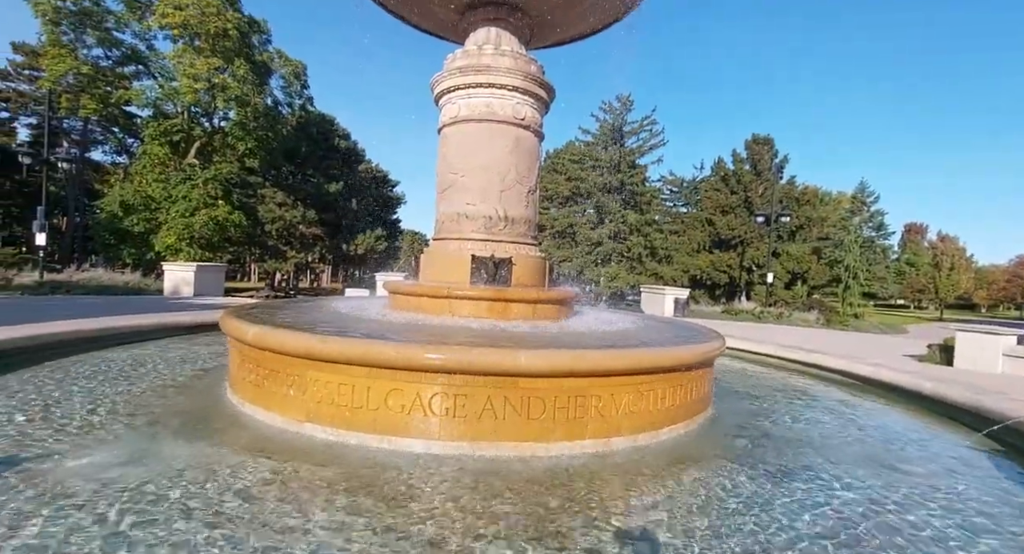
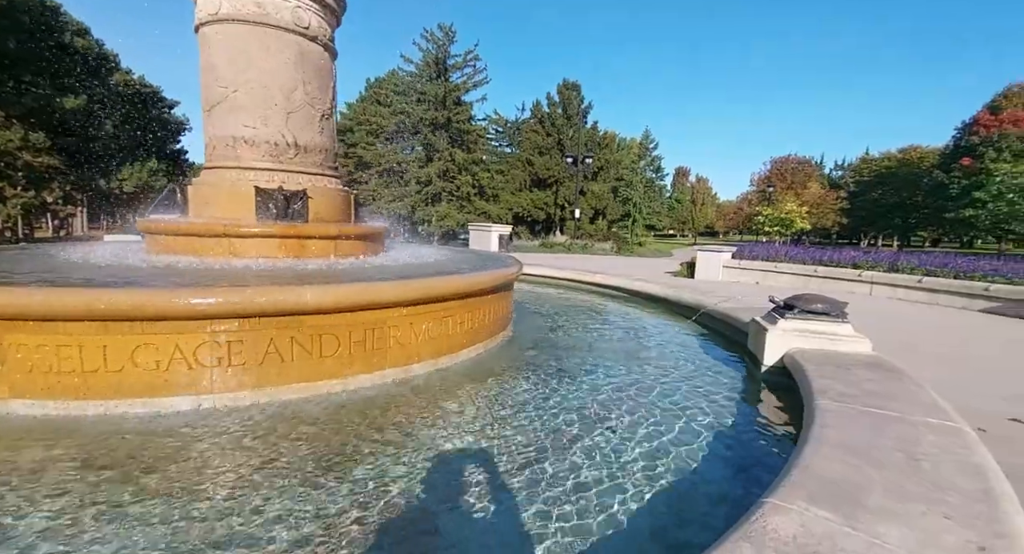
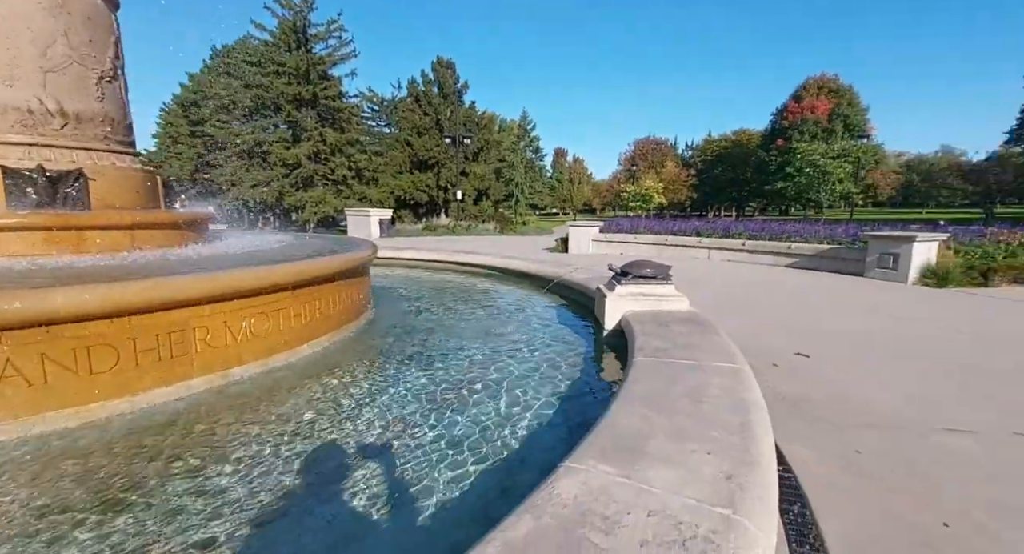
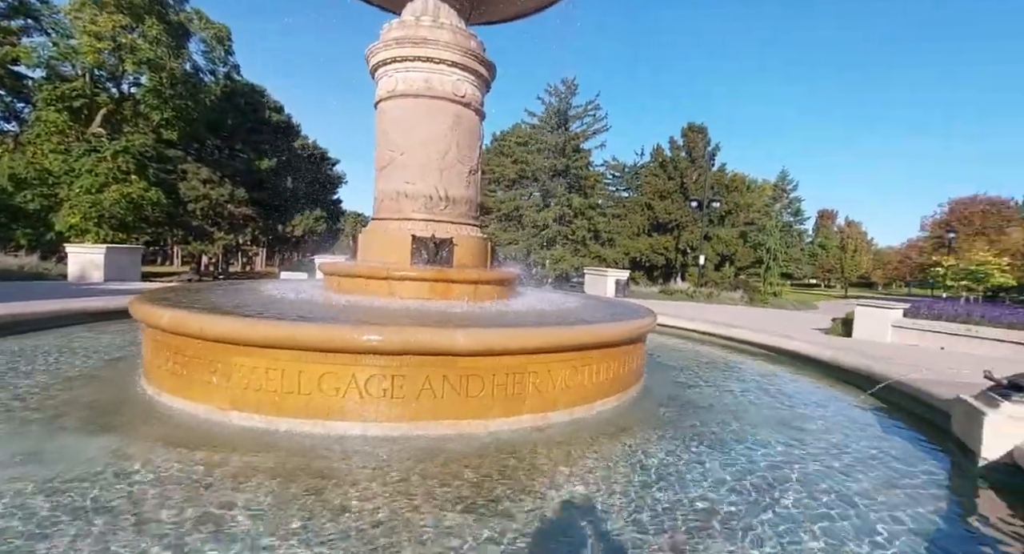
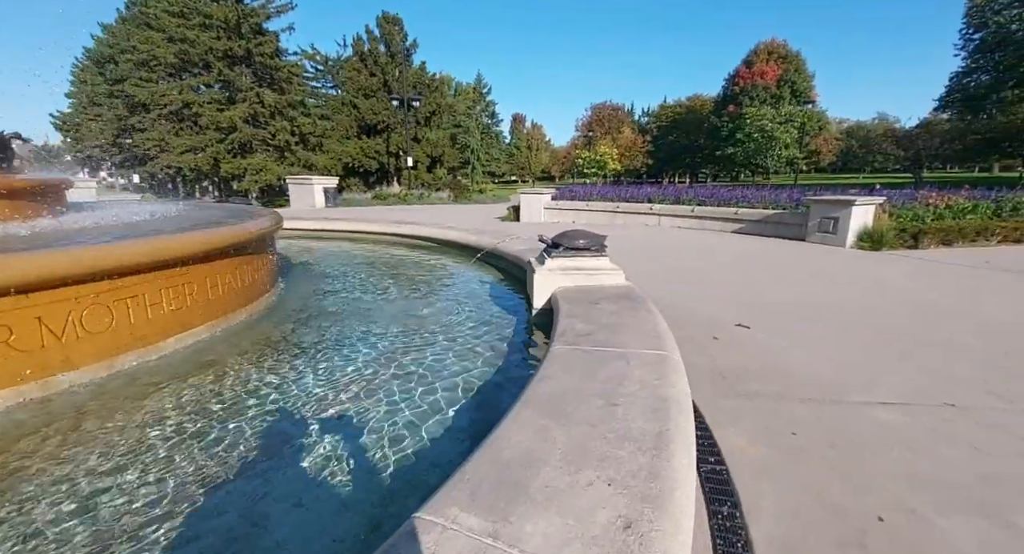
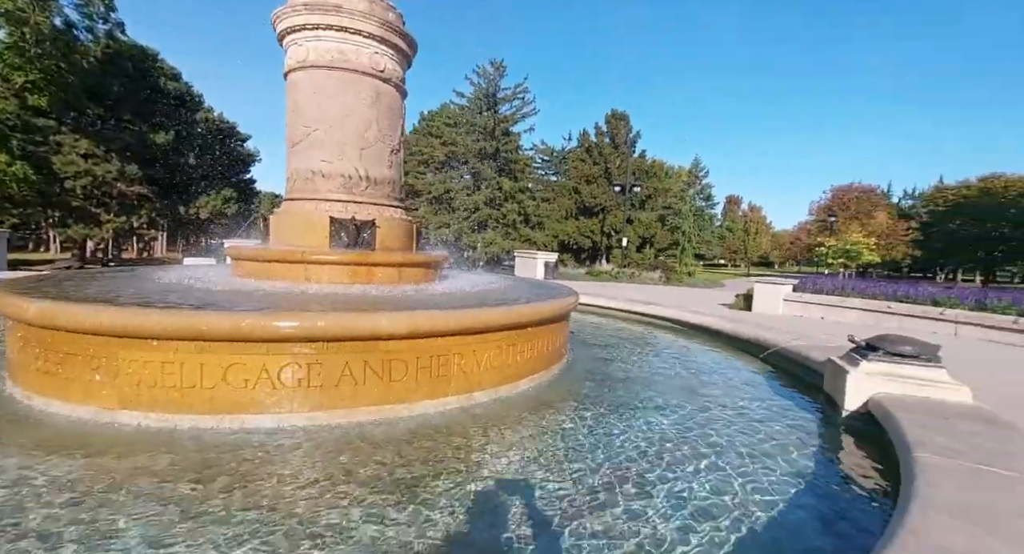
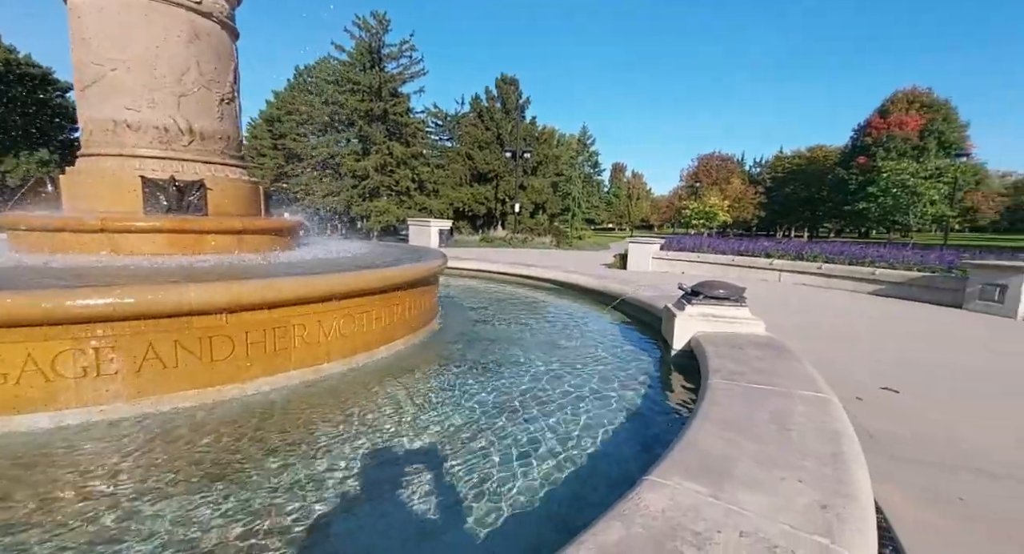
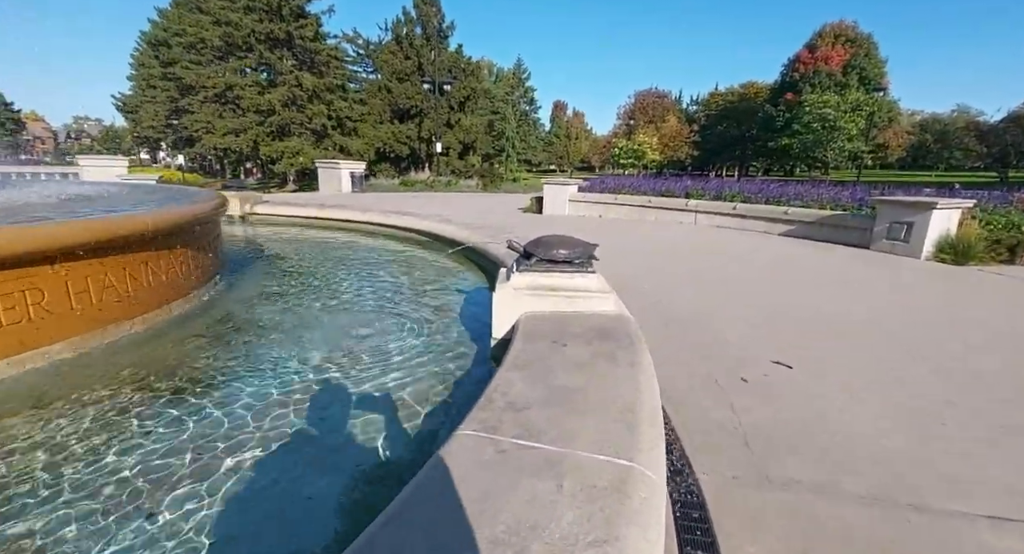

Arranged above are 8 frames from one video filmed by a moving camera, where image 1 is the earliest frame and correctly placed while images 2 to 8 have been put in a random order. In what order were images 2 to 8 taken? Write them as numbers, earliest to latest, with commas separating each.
4, 6, 2, 7, 3, 5, 8
